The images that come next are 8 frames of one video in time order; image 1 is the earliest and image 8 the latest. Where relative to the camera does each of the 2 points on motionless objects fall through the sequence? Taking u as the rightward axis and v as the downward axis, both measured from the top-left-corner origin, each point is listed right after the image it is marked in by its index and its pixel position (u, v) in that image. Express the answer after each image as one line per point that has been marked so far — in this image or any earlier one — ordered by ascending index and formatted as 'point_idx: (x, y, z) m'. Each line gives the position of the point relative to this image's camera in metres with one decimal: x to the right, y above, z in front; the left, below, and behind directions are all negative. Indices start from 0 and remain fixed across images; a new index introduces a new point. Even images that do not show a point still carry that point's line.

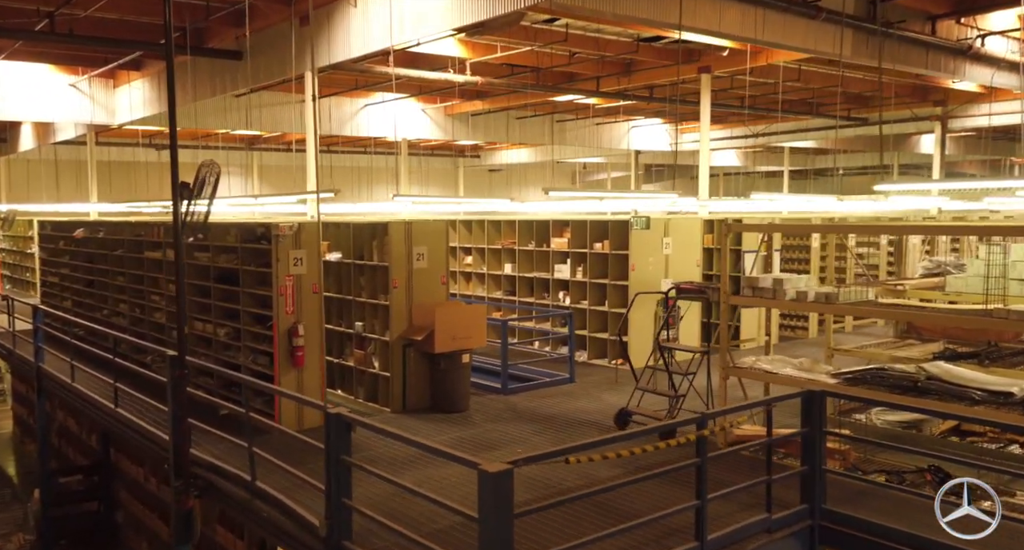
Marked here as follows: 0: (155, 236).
0: (-4.3, +0.5, +10.8) m
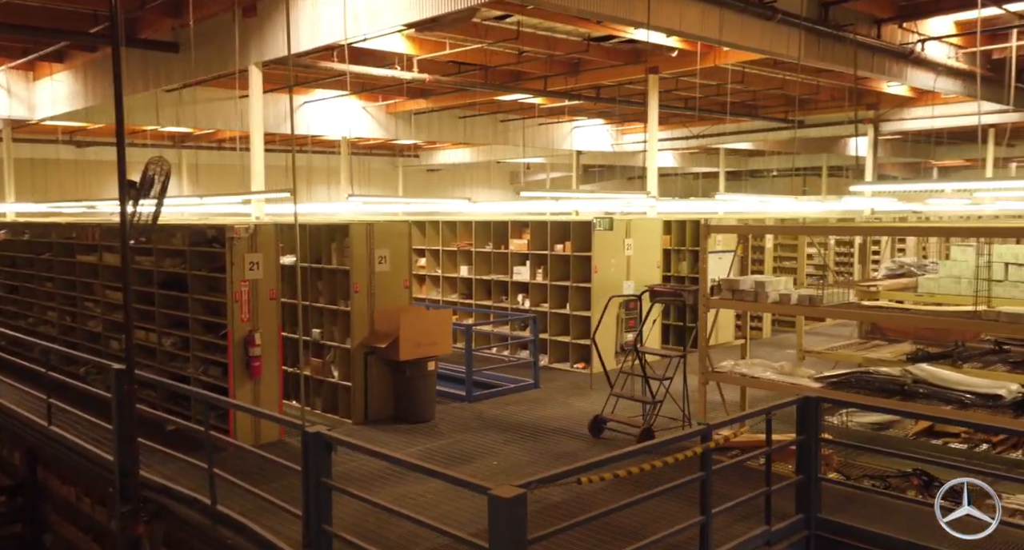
0: (-4.8, +0.4, +10.1) m
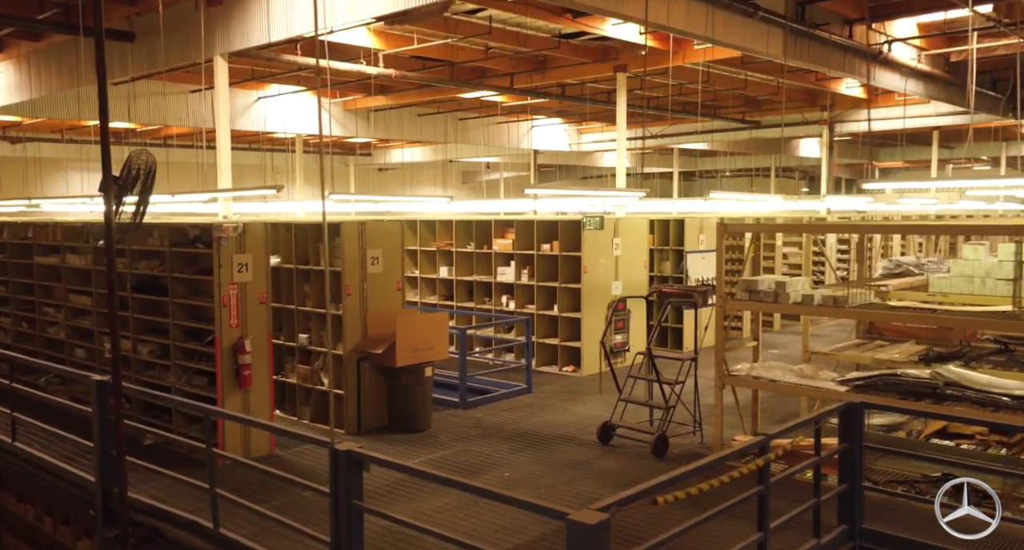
0: (-4.8, +0.4, +9.5) m
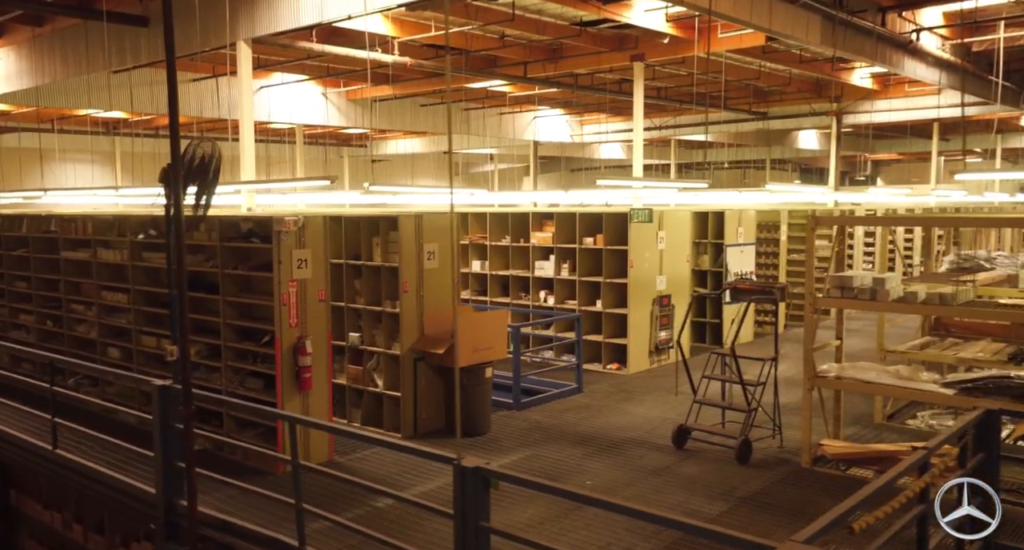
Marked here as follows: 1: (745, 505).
0: (-4.3, +0.4, +9.0) m
1: (+1.5, -1.5, +6.0) m
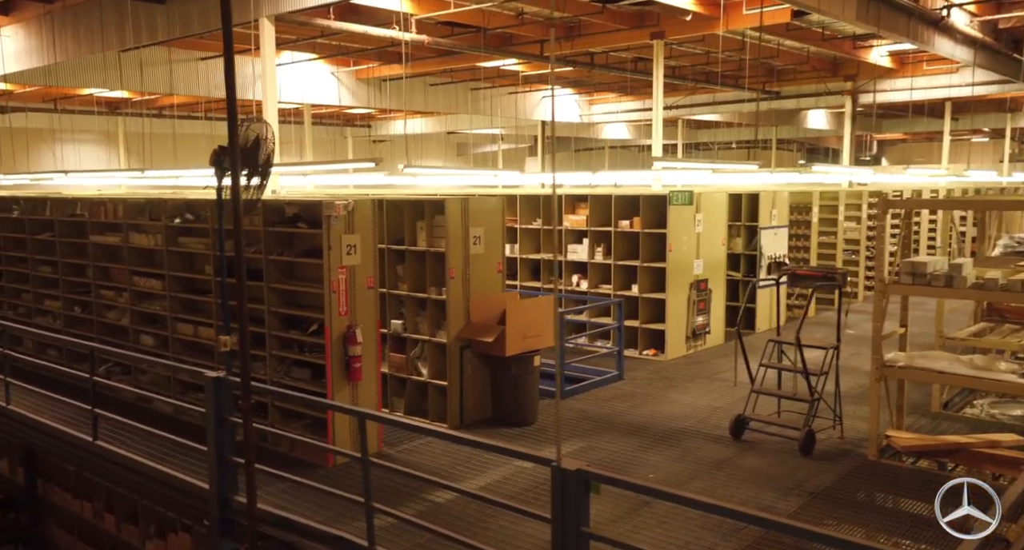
0: (-3.9, +0.6, +8.7) m
1: (+1.9, -1.4, +5.8) m
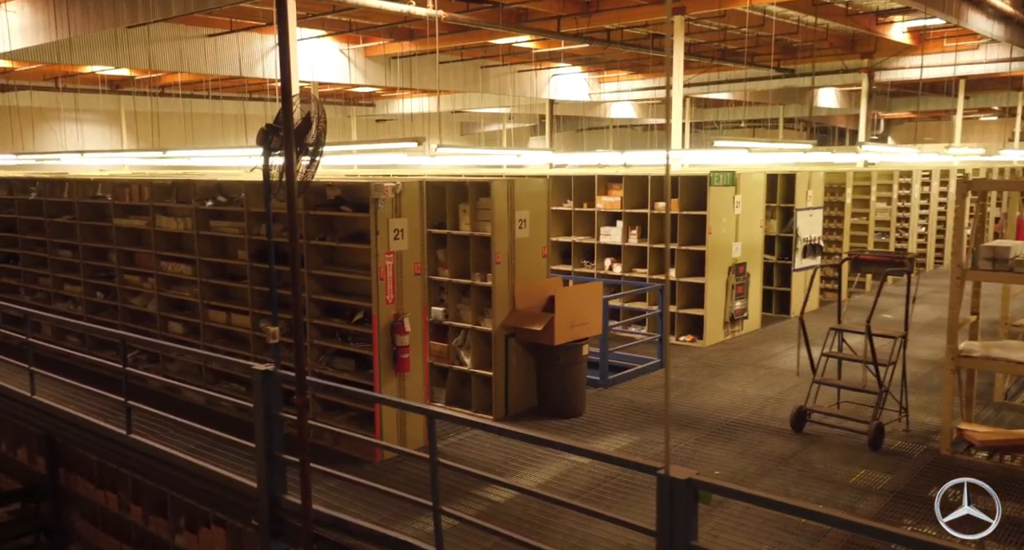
0: (-3.6, +0.7, +8.4) m
1: (+2.3, -1.4, +5.5) m
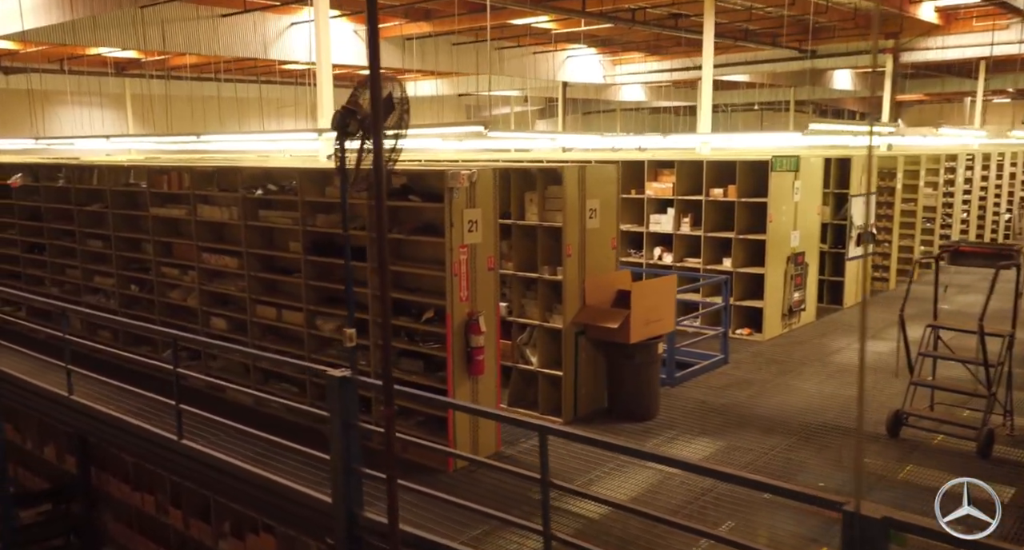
0: (-3.0, +0.8, +7.9) m
1: (+2.8, -1.3, +5.1) m
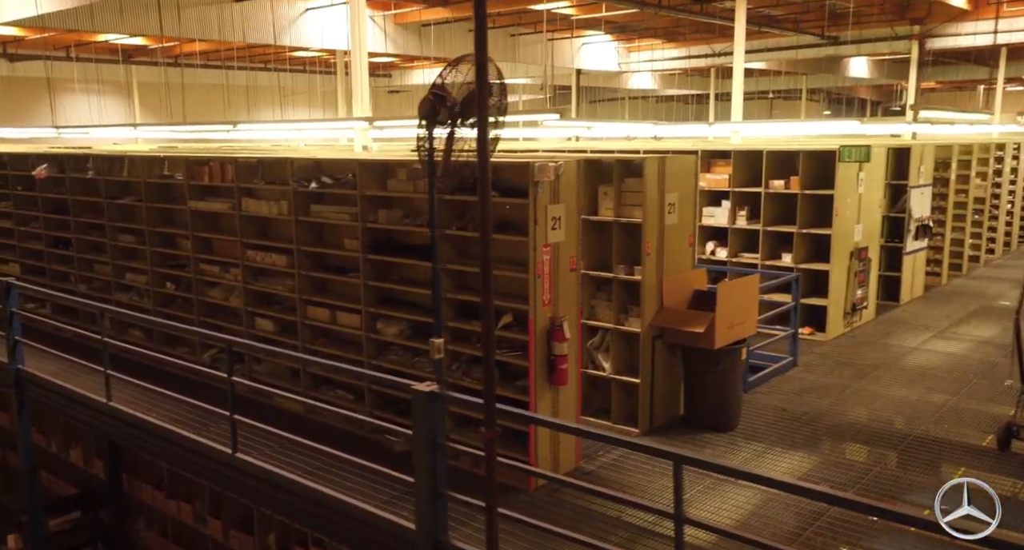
0: (-2.5, +0.8, +7.4) m
1: (+3.3, -1.4, +4.6) m
